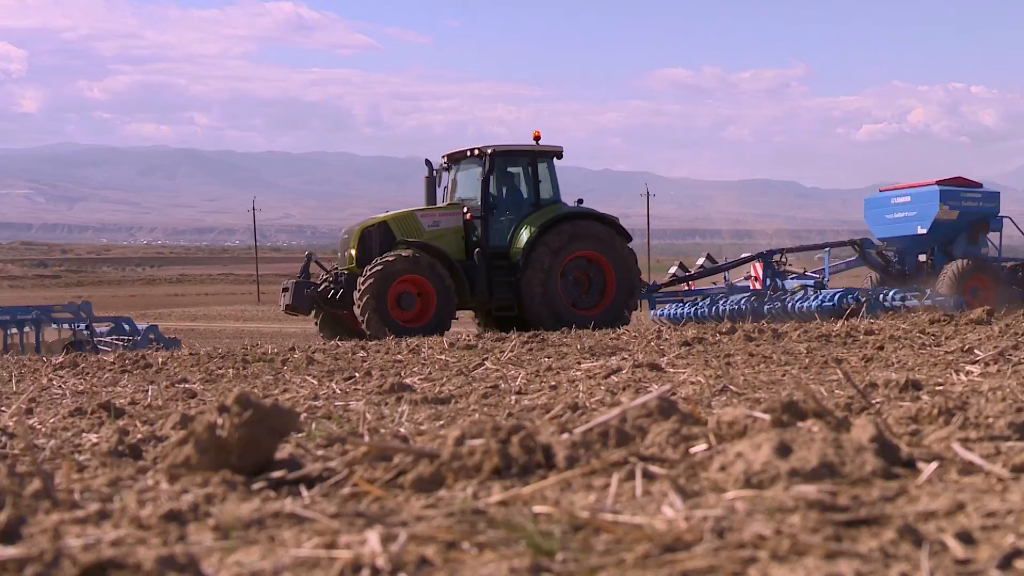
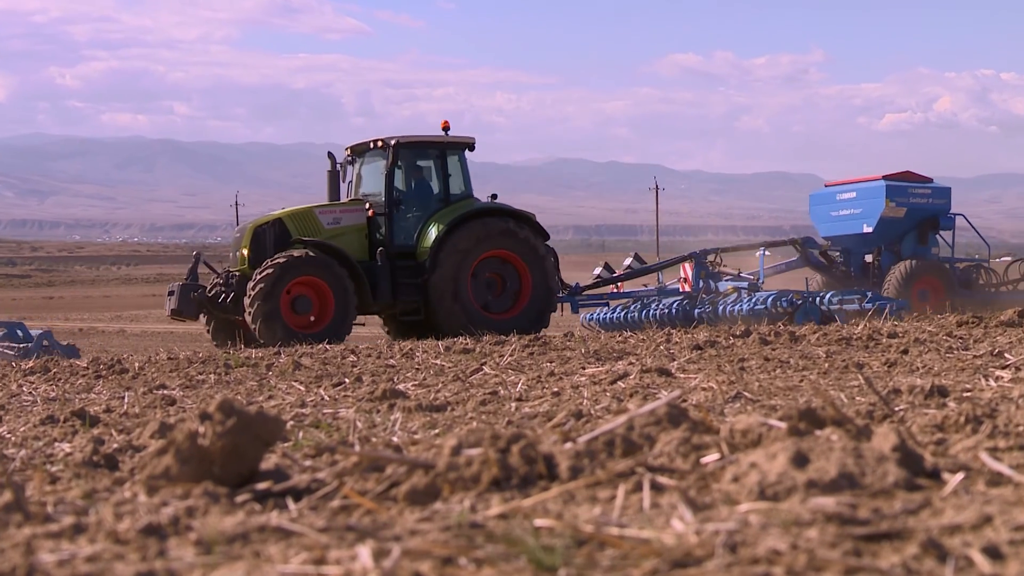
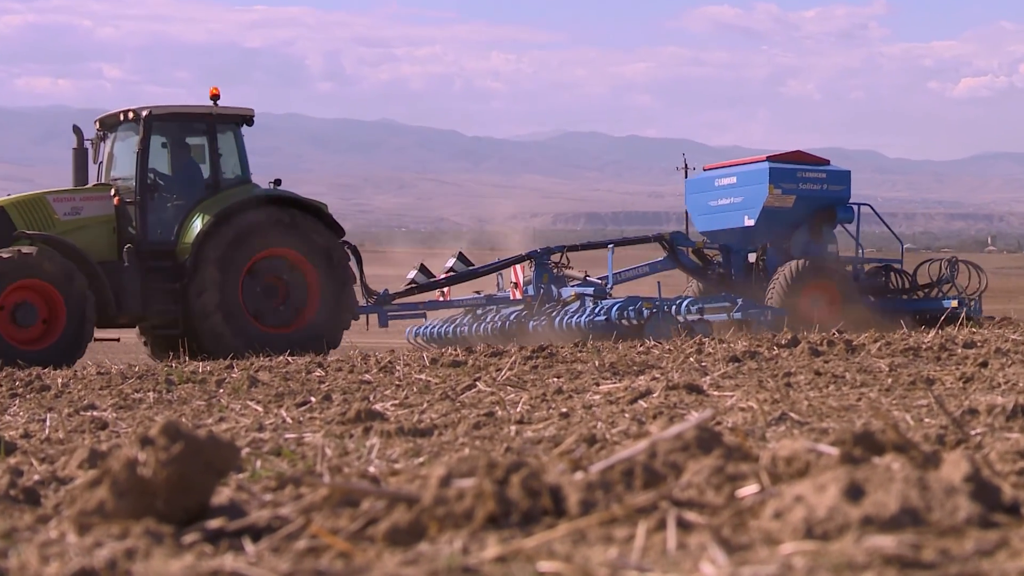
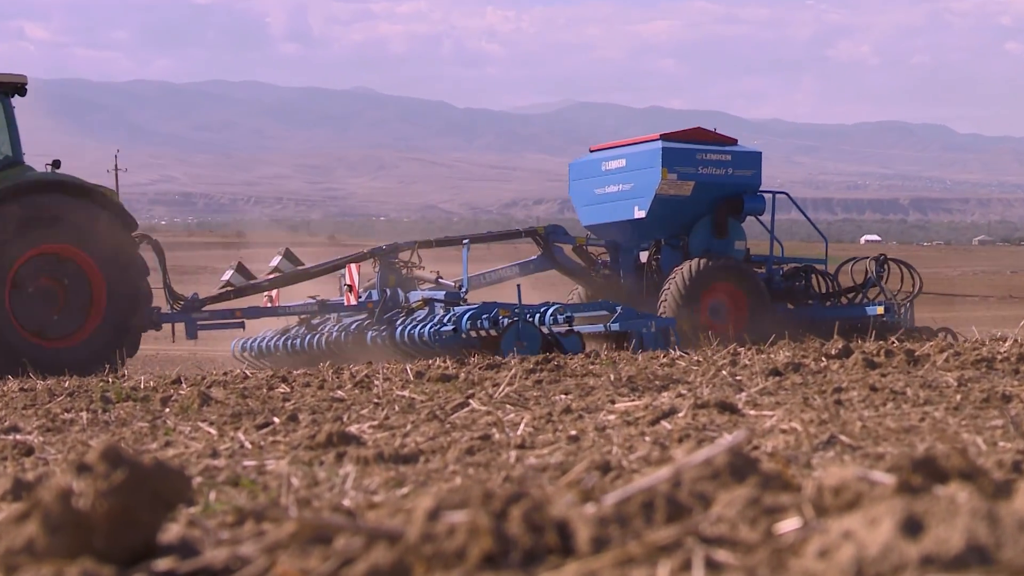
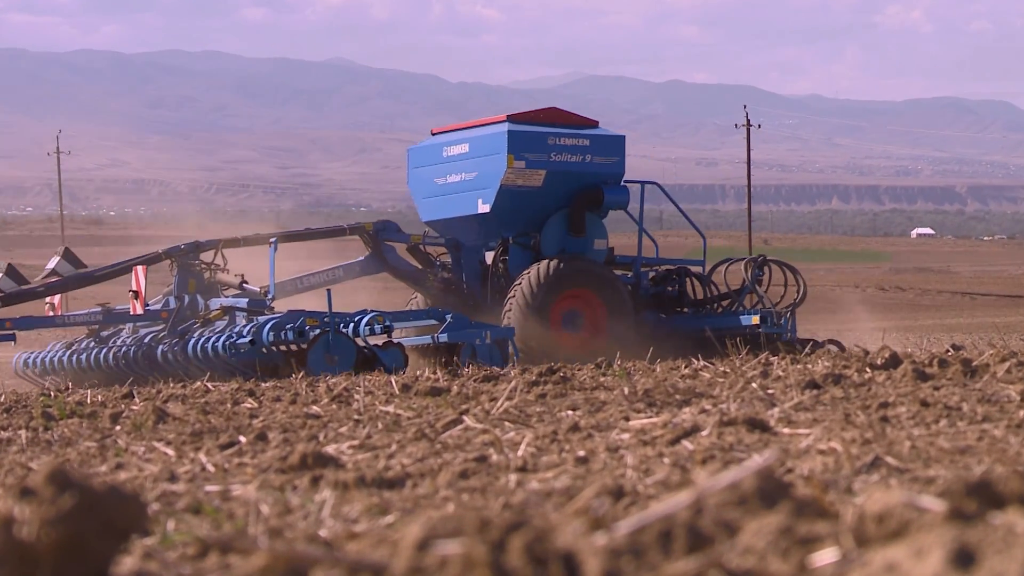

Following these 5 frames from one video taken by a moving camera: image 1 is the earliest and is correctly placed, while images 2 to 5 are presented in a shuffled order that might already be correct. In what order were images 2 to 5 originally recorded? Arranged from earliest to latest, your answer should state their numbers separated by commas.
2, 3, 4, 5
